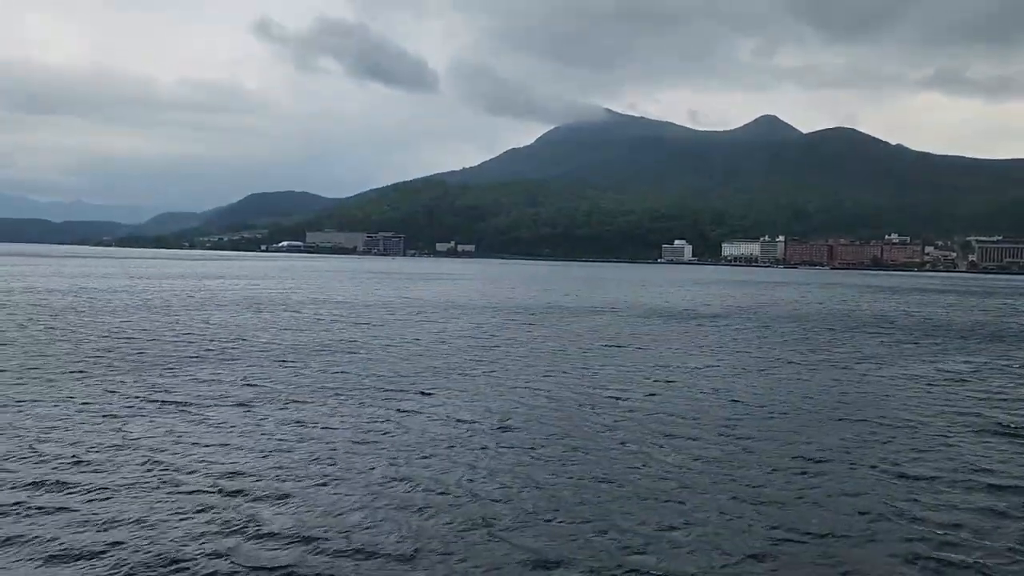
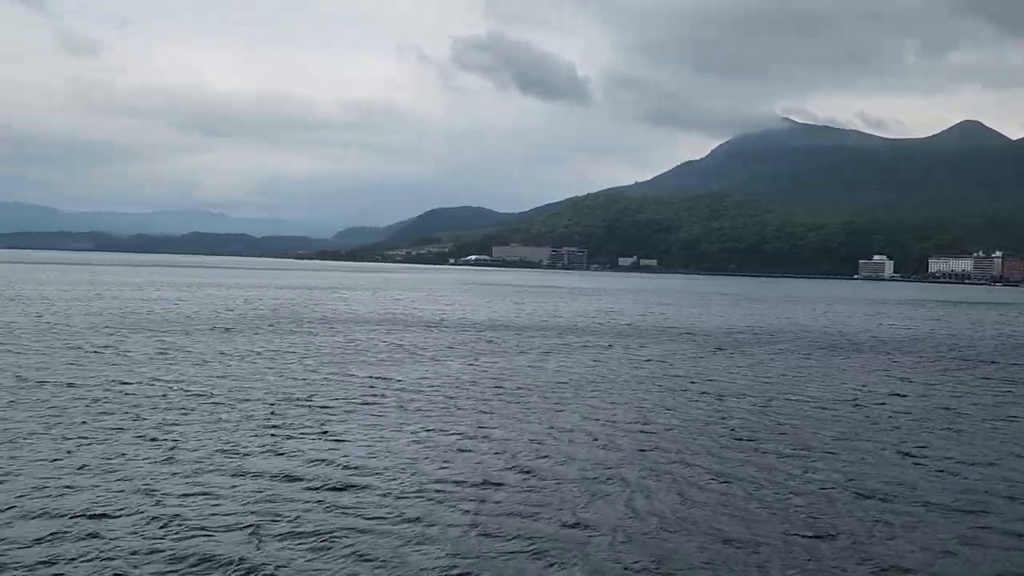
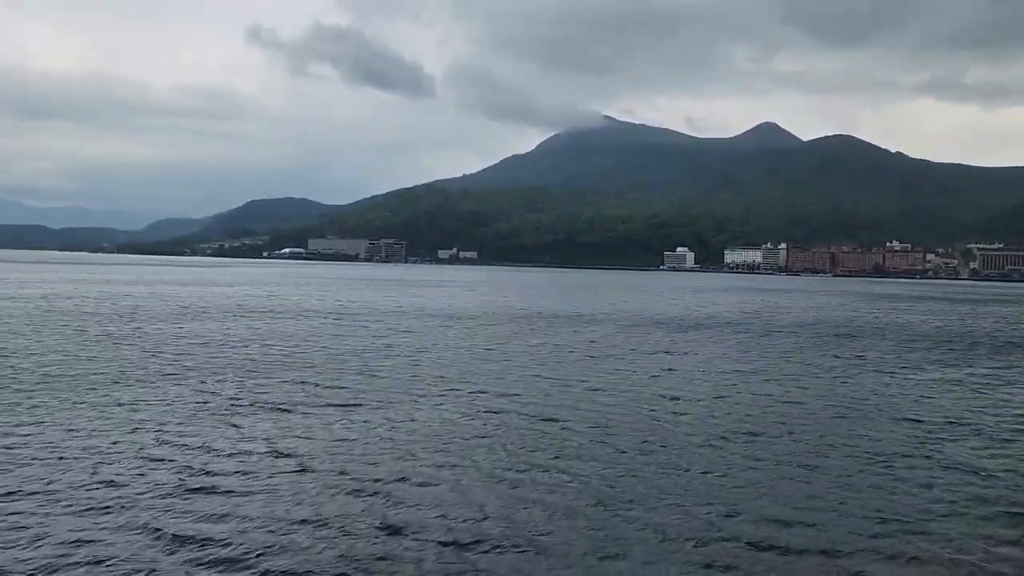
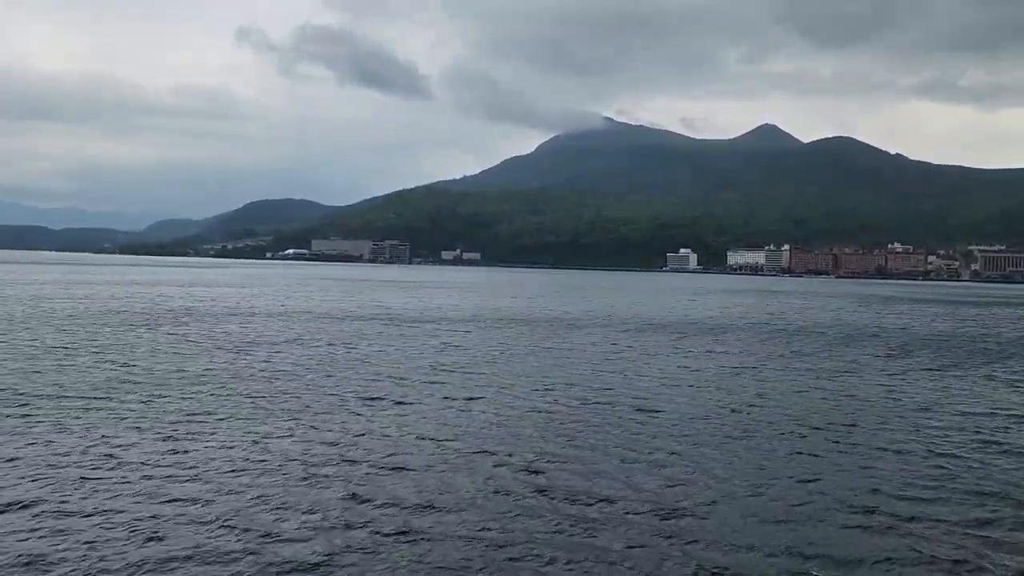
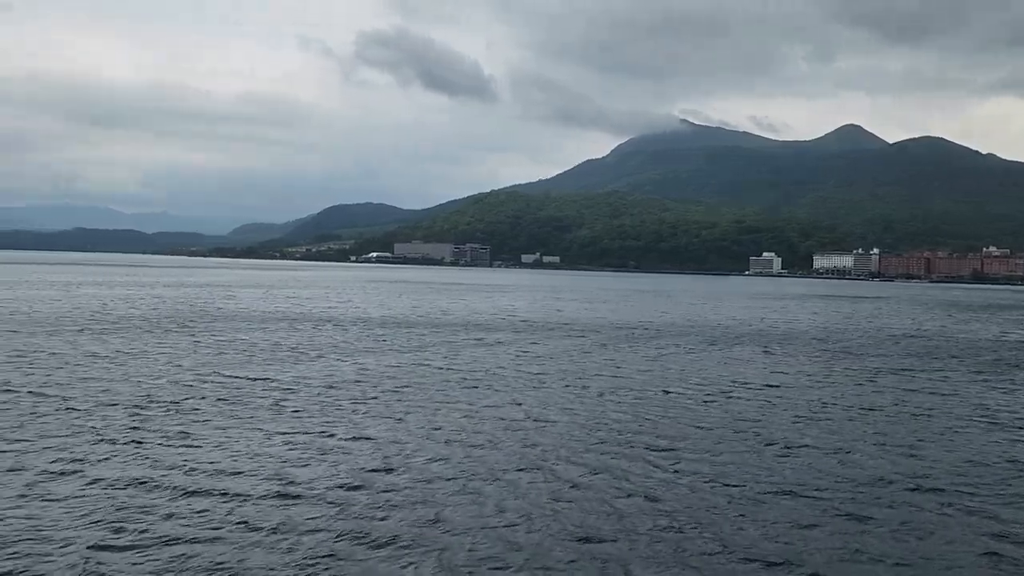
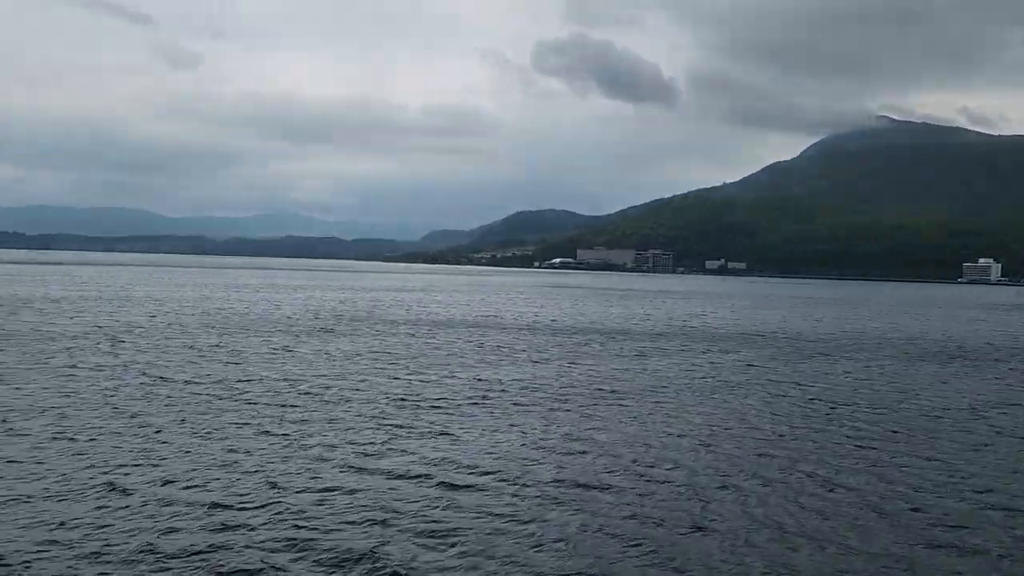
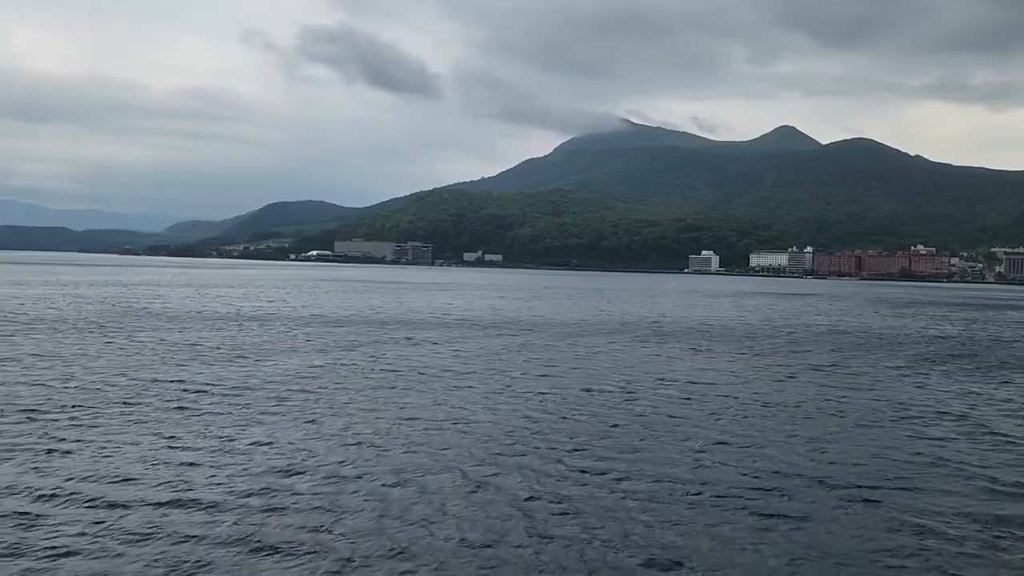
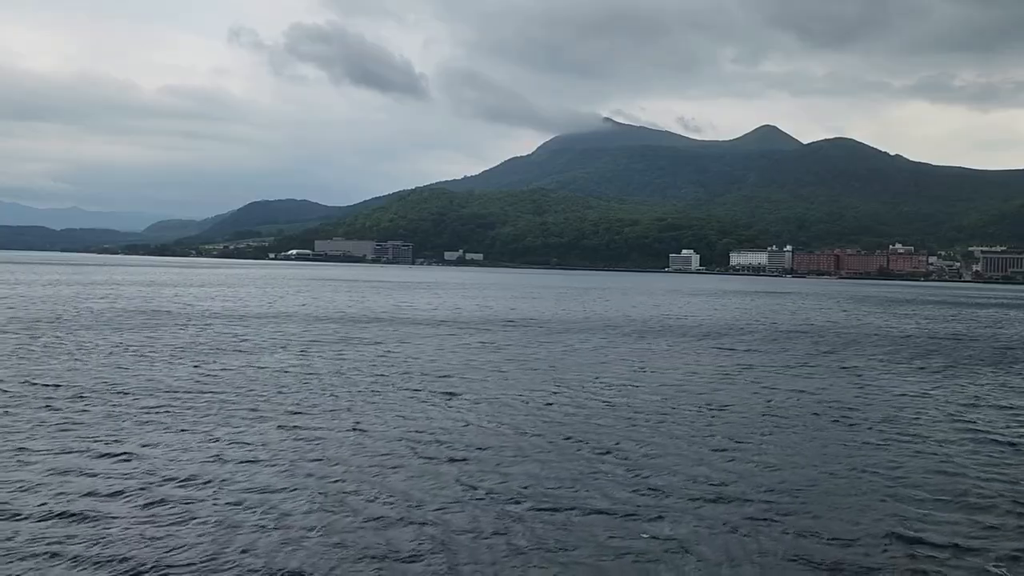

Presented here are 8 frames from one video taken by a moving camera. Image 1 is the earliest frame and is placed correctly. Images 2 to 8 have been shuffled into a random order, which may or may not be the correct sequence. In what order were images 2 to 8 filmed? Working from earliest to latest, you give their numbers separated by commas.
3, 4, 8, 7, 5, 2, 6
